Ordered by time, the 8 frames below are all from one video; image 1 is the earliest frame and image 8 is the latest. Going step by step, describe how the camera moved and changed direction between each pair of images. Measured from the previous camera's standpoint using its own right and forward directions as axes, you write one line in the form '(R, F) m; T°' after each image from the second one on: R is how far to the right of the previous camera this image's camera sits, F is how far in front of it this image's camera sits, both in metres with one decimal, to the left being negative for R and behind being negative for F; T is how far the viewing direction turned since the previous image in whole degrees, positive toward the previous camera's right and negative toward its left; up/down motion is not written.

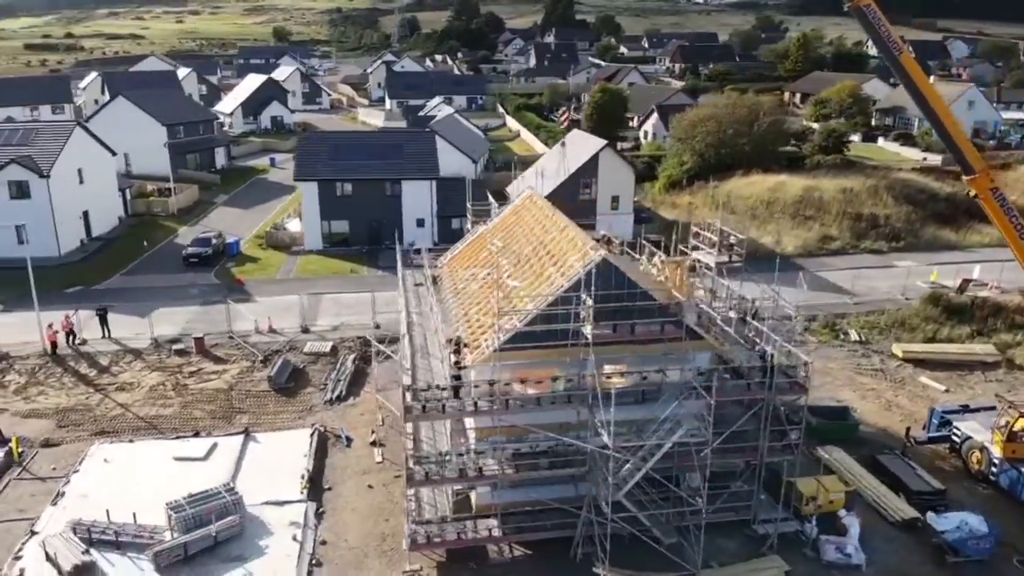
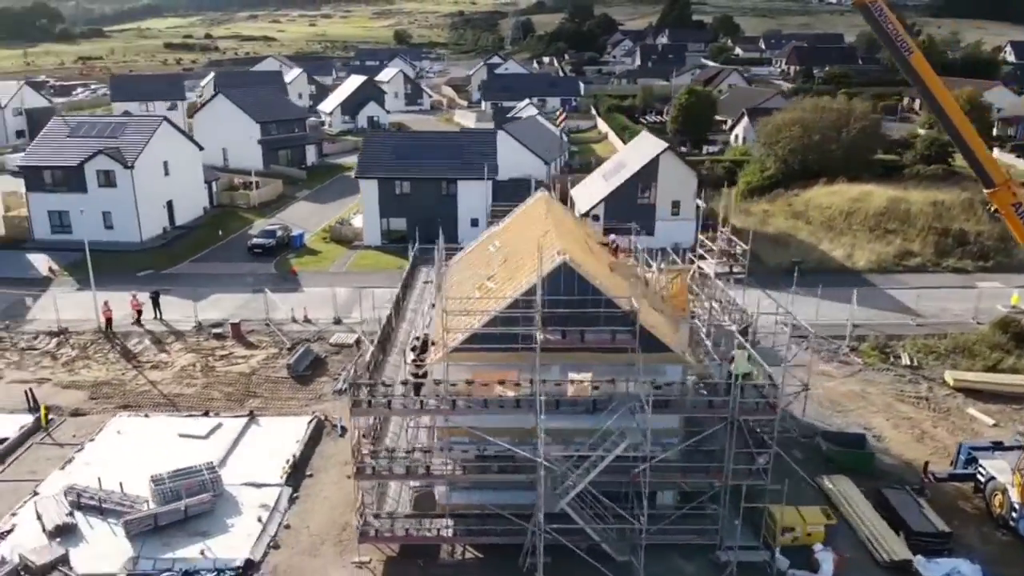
(+3.4, +0.4) m; -9°
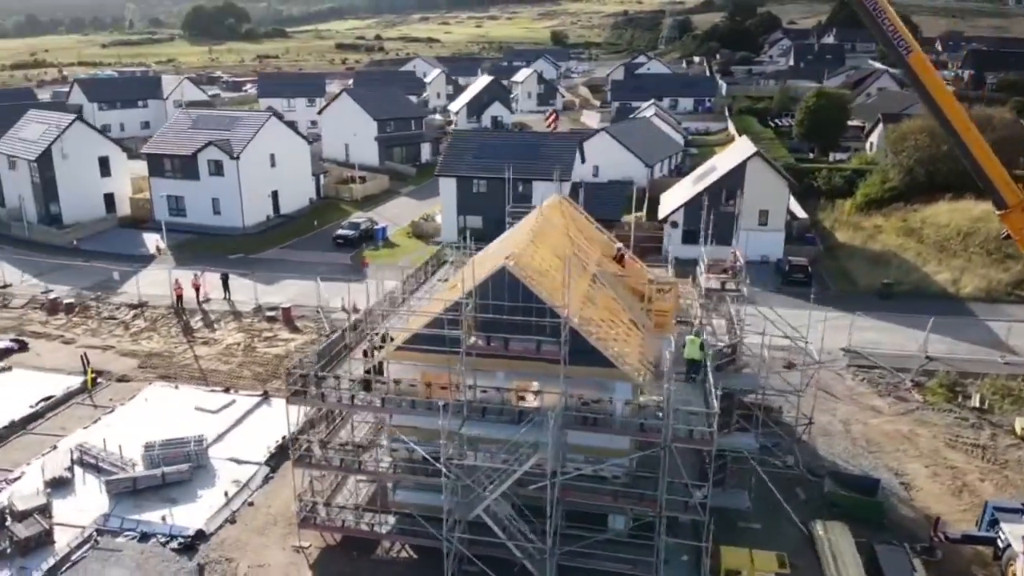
(+4.5, +0.8) m; -12°
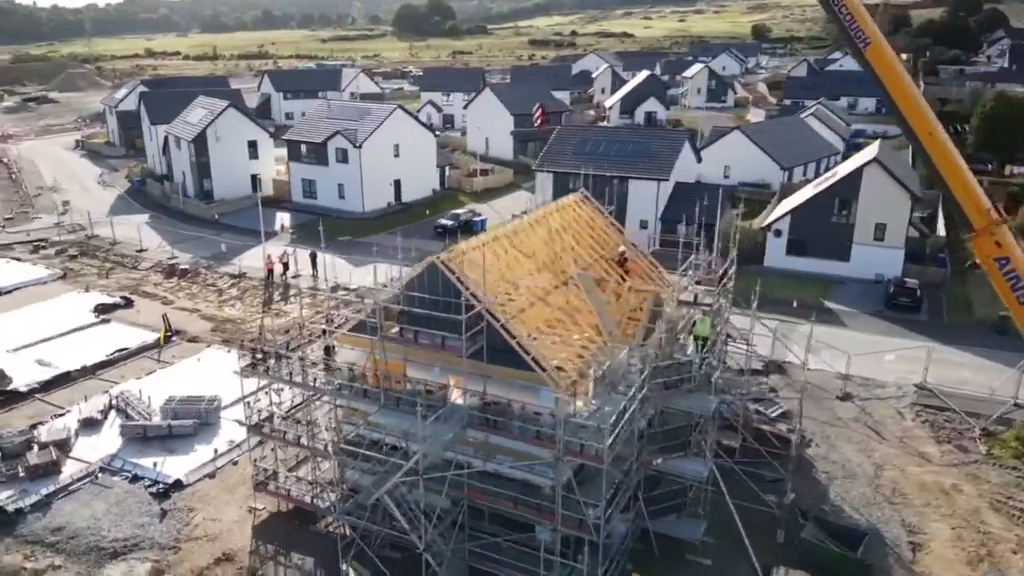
(+5.4, +0.9) m; -14°
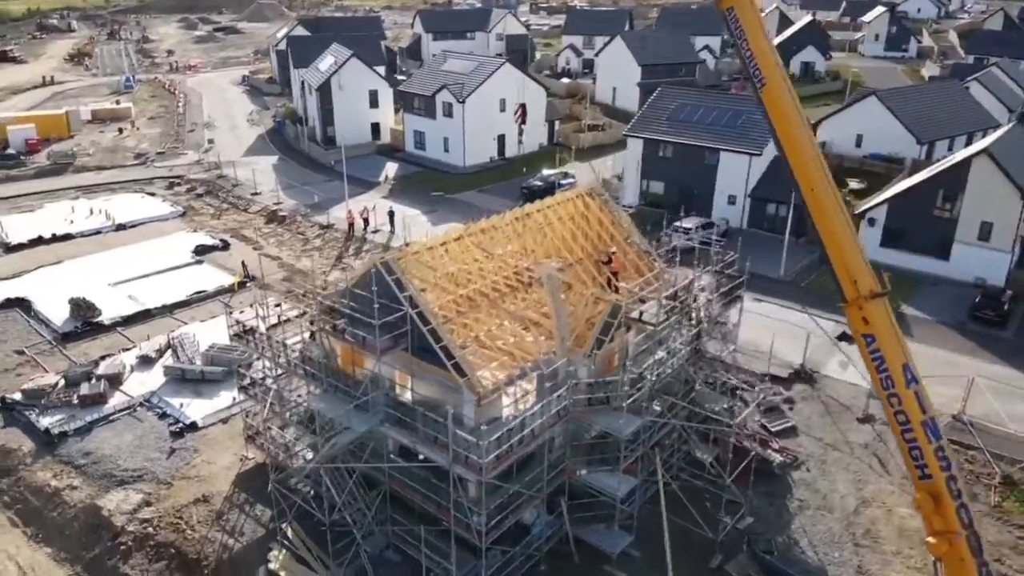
(+5.0, +0.2) m; -13°
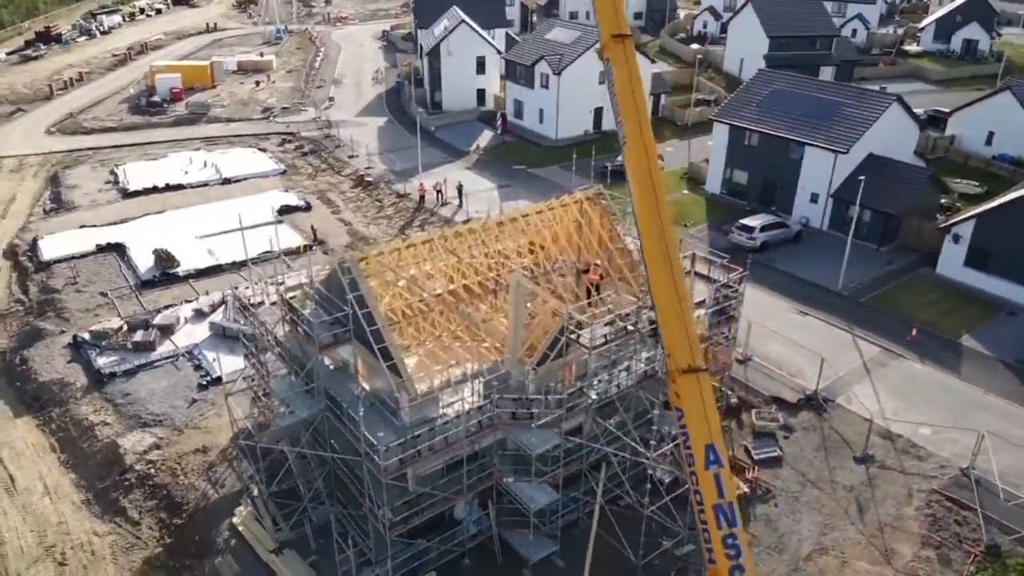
(+4.7, 0.0) m; -12°
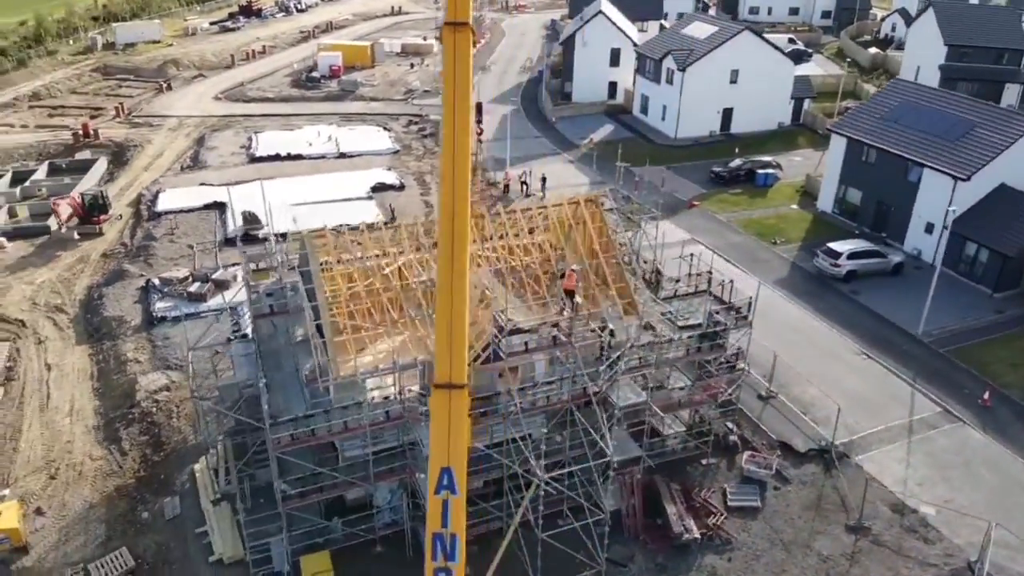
(+5.6, +1.3) m; -14°
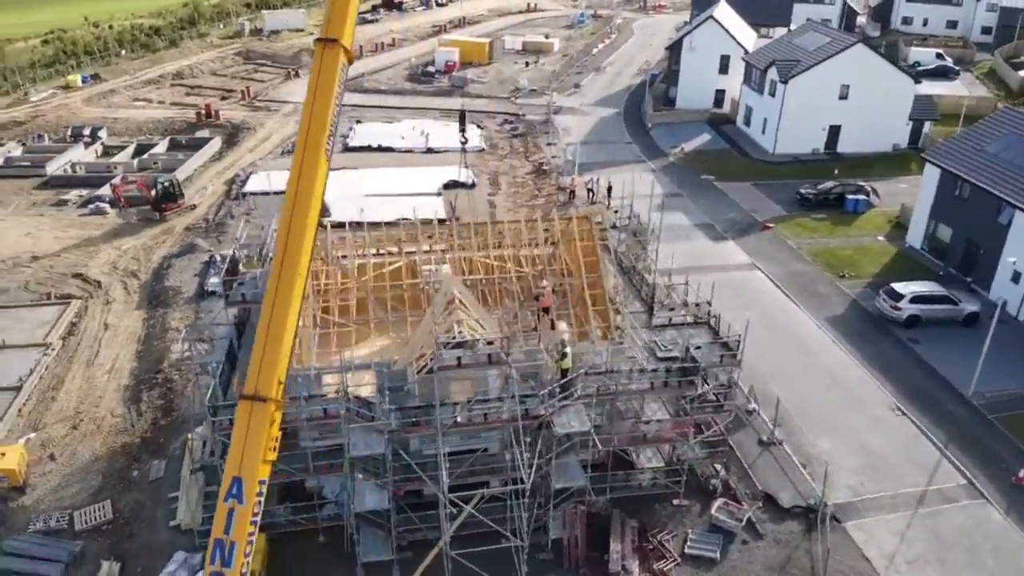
(+4.3, +0.6) m; -11°
